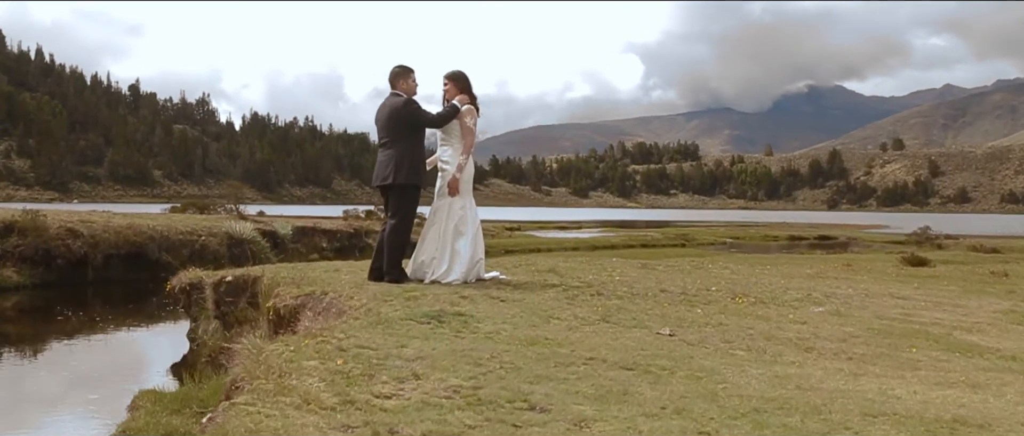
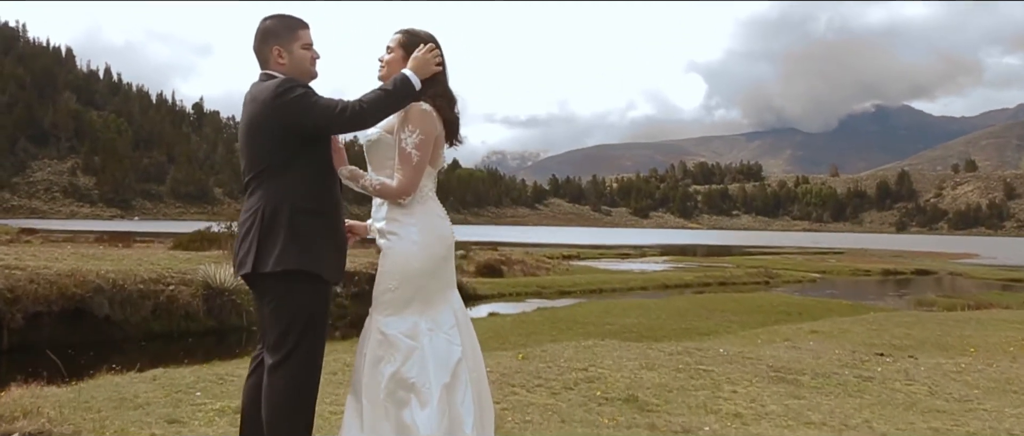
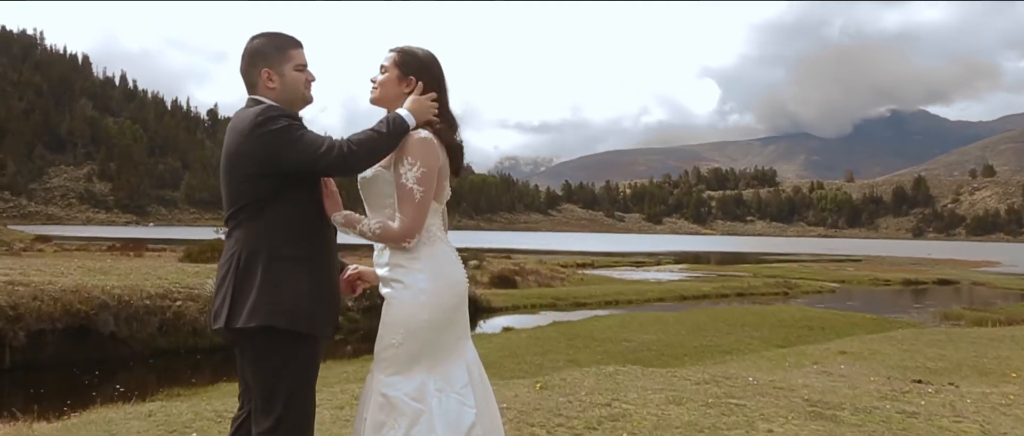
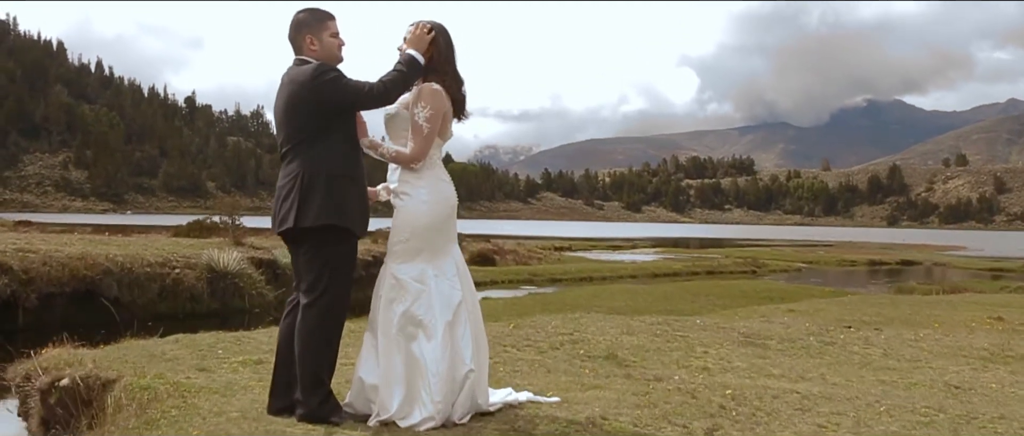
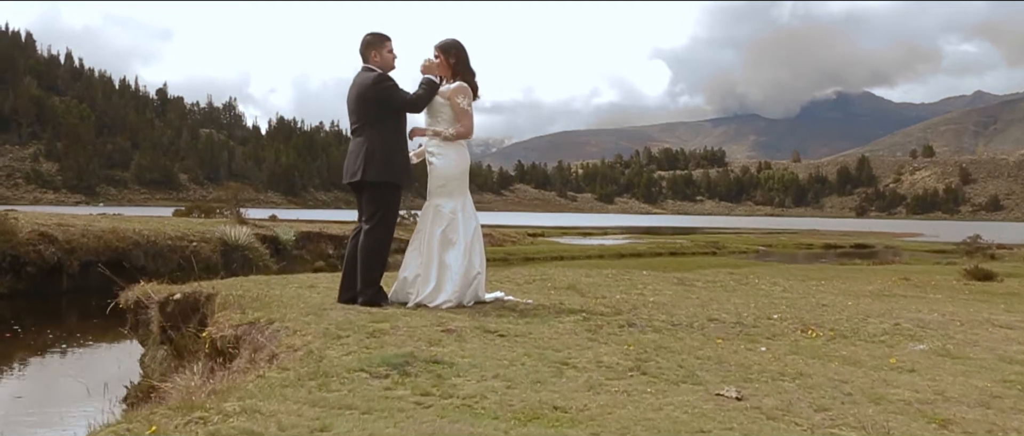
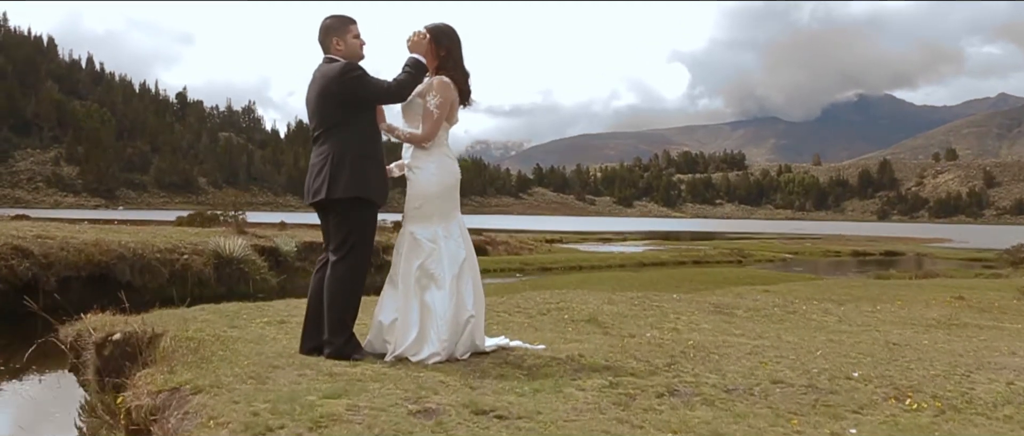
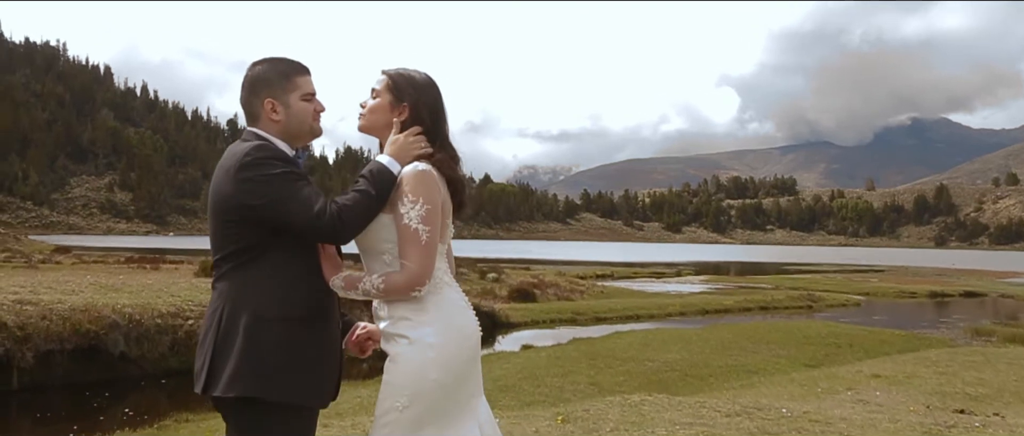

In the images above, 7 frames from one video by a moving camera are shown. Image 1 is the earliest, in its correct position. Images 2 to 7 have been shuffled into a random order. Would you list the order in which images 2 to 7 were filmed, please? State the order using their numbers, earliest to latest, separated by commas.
5, 6, 4, 2, 3, 7
